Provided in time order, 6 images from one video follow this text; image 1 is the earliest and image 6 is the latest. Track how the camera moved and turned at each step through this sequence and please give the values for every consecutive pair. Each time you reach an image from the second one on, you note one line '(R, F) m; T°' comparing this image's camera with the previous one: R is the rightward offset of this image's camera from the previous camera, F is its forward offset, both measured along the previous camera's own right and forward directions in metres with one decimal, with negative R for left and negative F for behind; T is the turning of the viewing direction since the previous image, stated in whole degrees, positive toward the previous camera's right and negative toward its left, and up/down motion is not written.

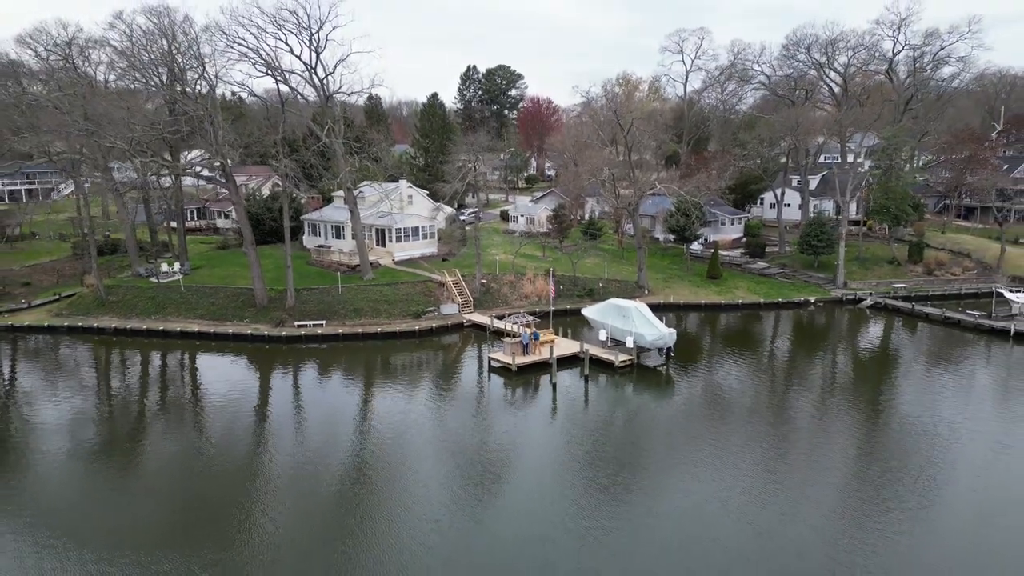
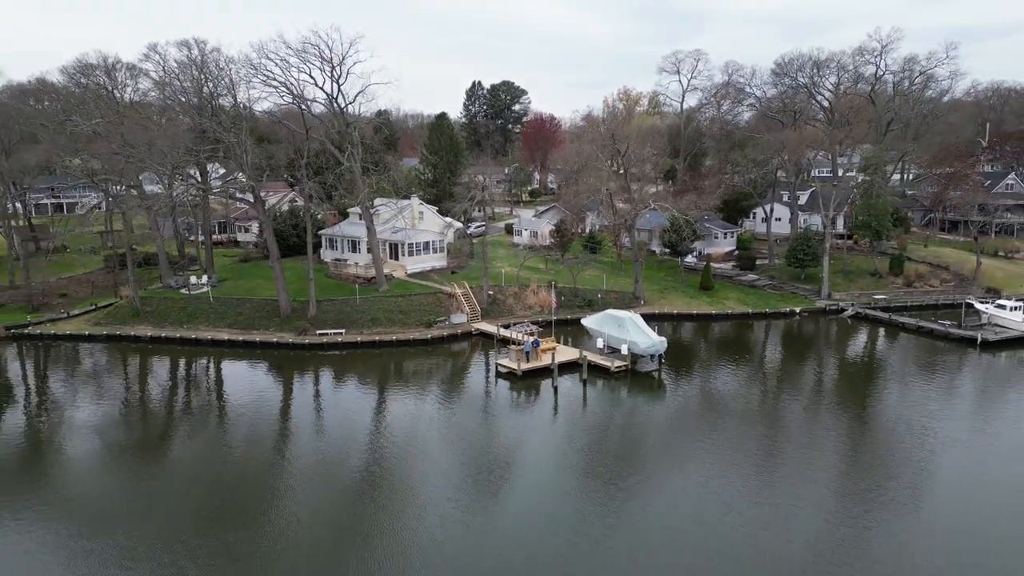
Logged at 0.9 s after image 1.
(-0.1, -1.9) m; 0°
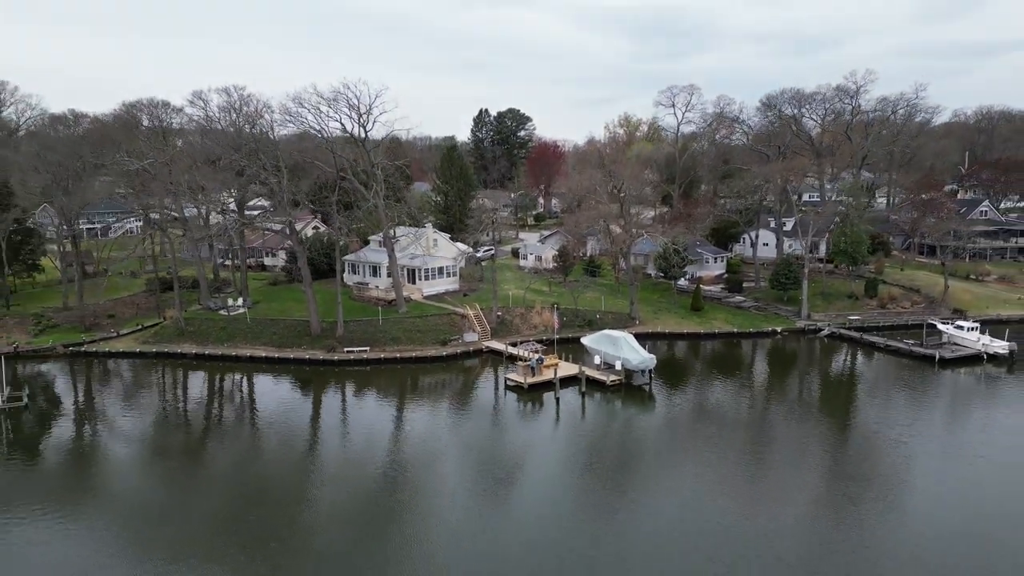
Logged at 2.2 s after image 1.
(-0.1, -2.9) m; 0°
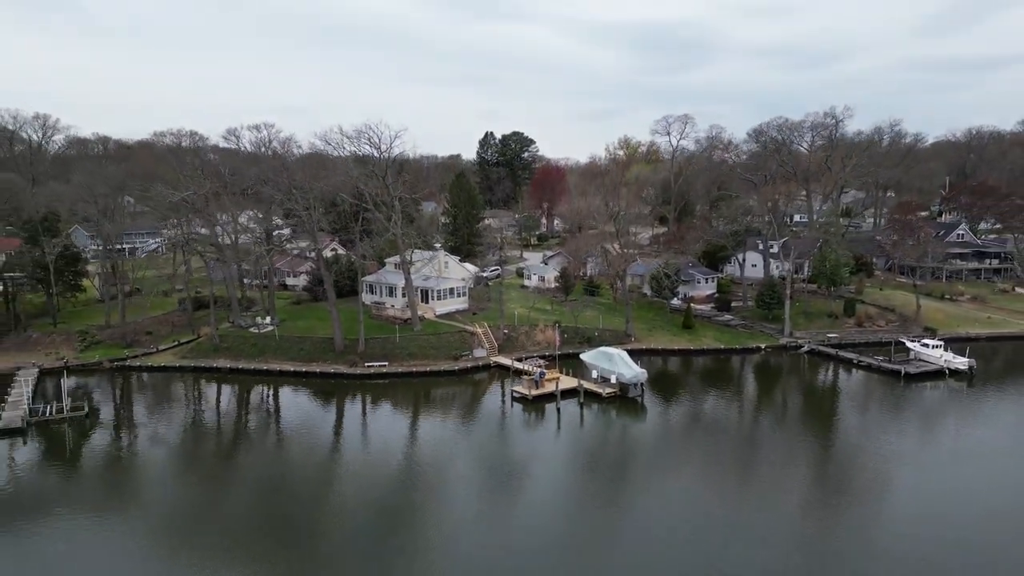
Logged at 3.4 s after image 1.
(-0.1, -2.9) m; 0°
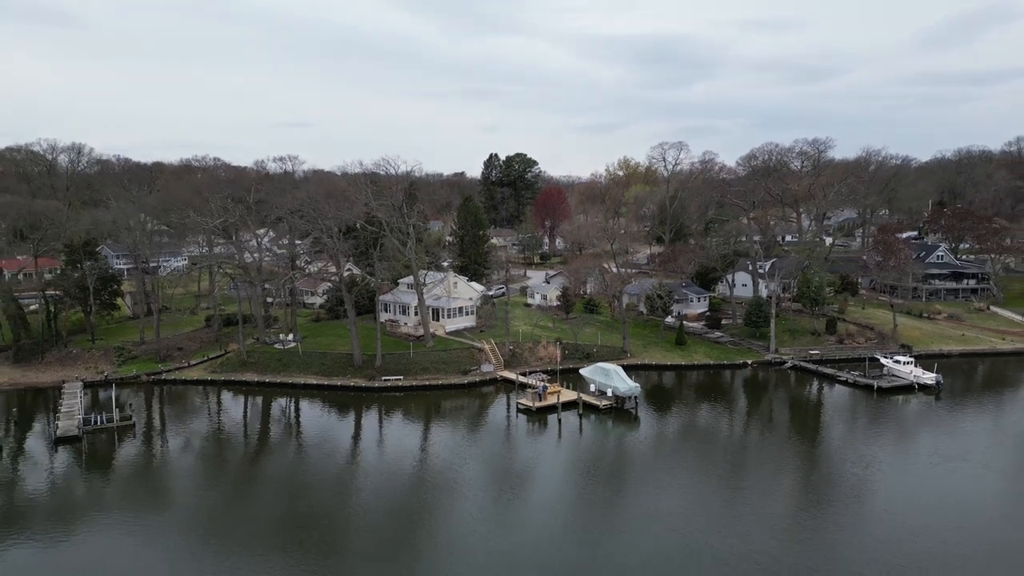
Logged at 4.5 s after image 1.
(-0.1, -2.8) m; 0°
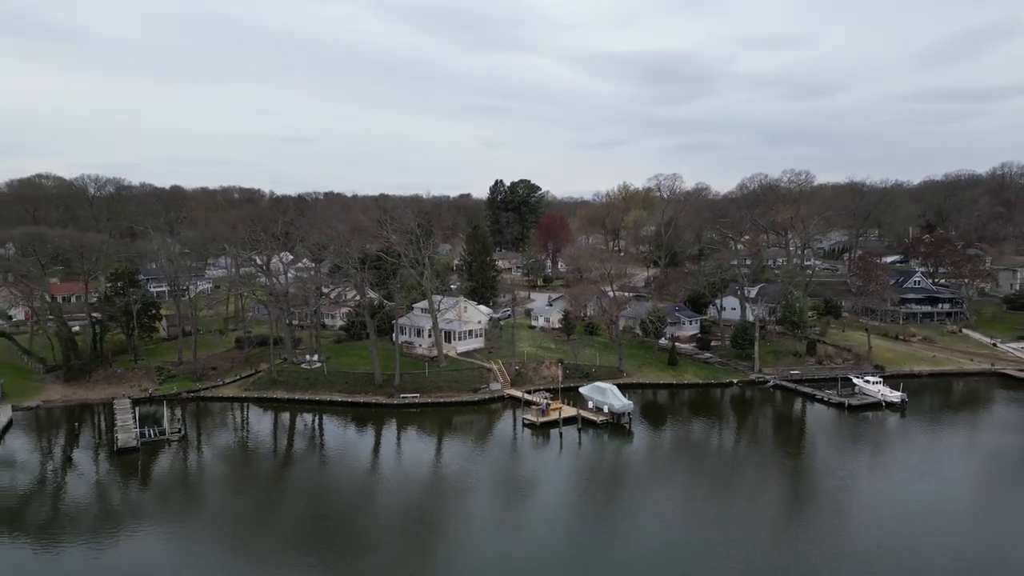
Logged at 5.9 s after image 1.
(-0.2, -3.6) m; 0°
